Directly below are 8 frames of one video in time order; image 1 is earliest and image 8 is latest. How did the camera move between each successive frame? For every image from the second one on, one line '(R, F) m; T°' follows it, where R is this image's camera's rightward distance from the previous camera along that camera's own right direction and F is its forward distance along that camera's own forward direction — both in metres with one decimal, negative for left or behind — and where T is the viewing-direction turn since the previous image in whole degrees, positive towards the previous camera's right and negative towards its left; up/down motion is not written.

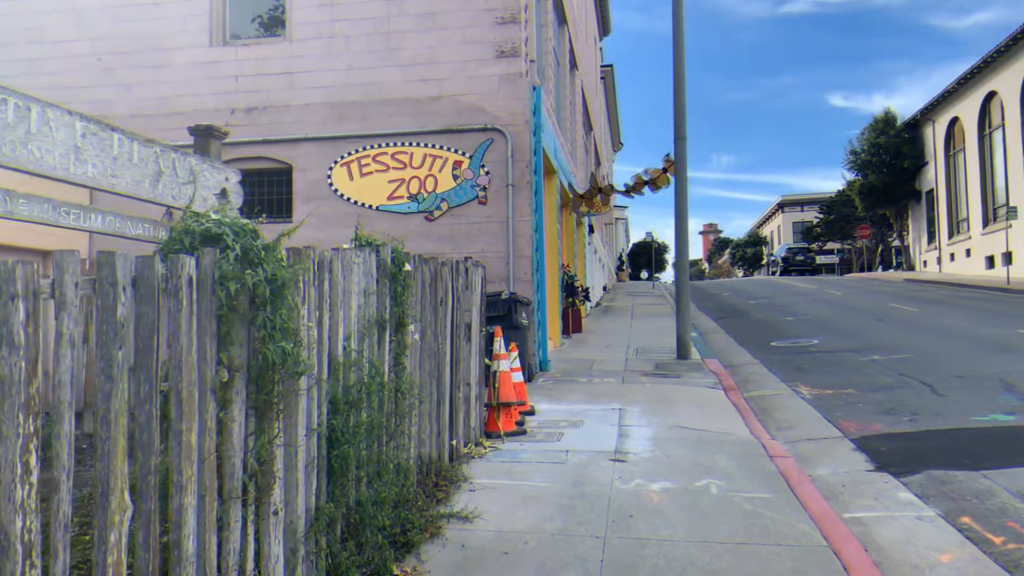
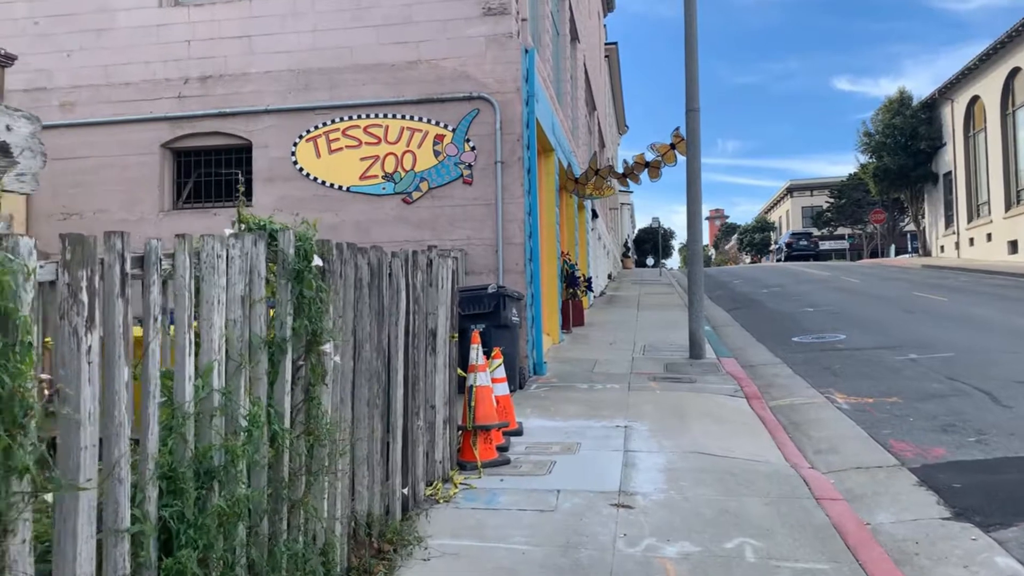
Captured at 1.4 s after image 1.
(+0.2, +1.3) m; 0°
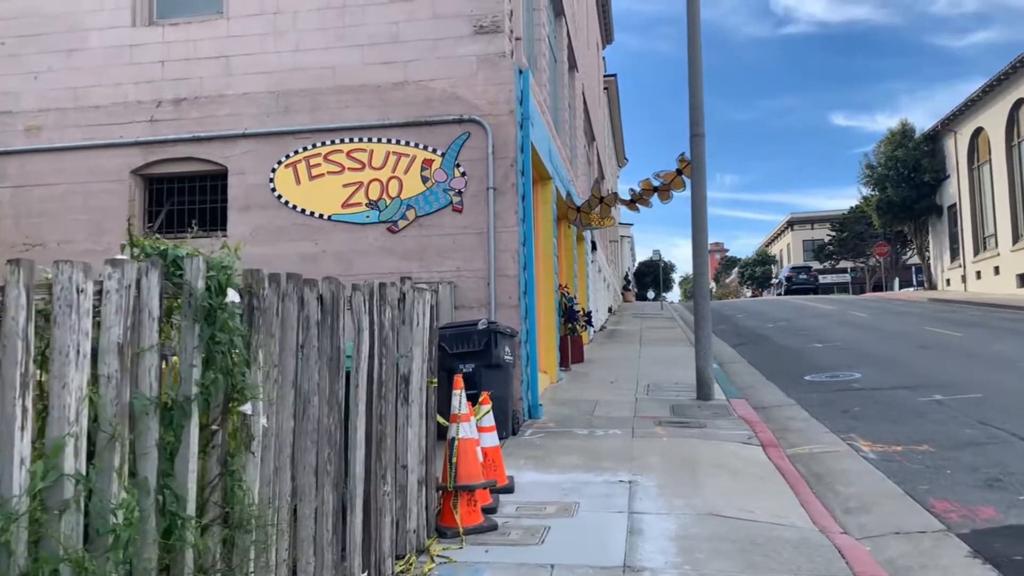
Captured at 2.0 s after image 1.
(+0.1, +0.7) m; 0°
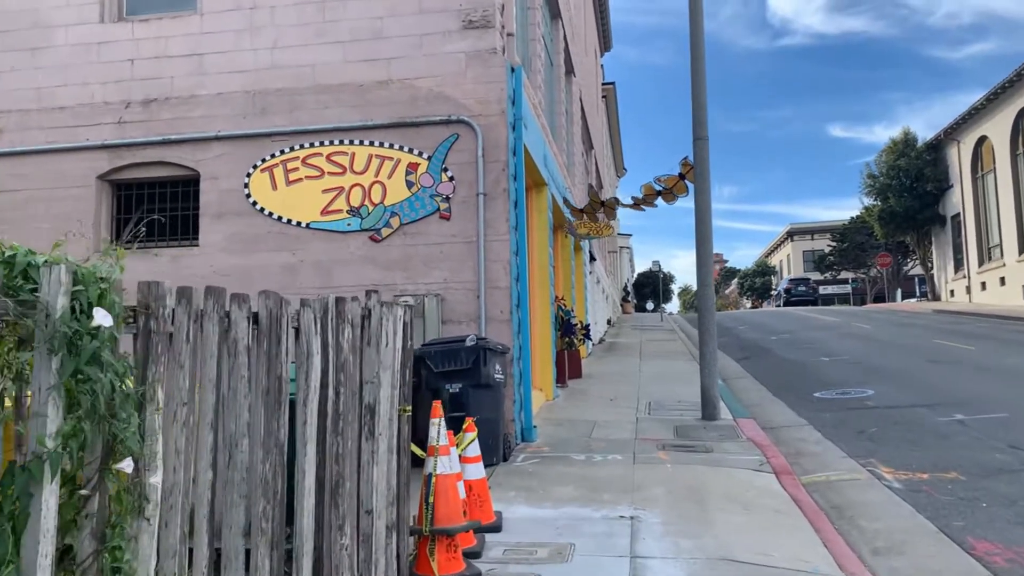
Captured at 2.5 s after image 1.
(+0.1, +0.6) m; 0°
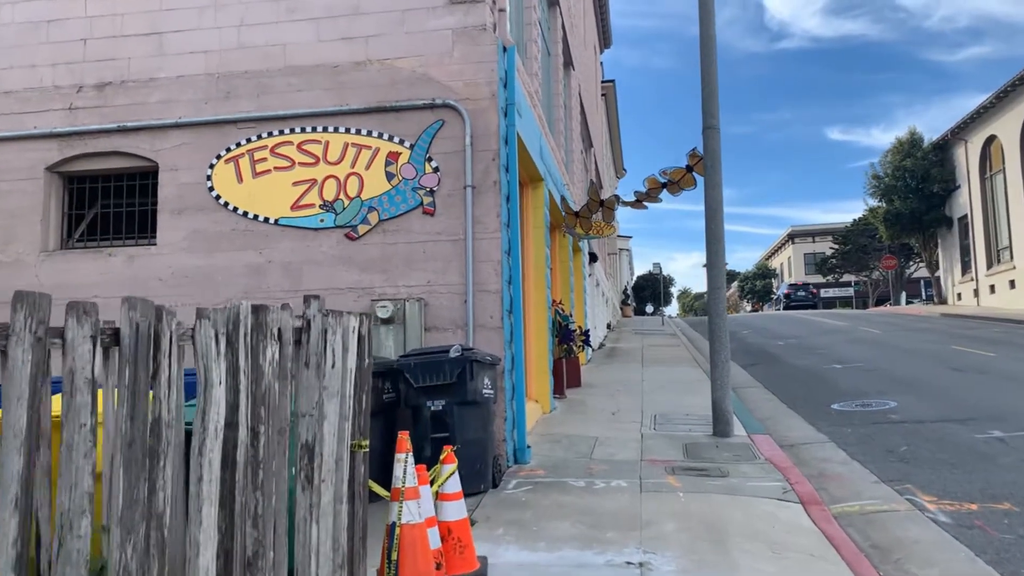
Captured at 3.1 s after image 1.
(+0.1, +0.8) m; 0°
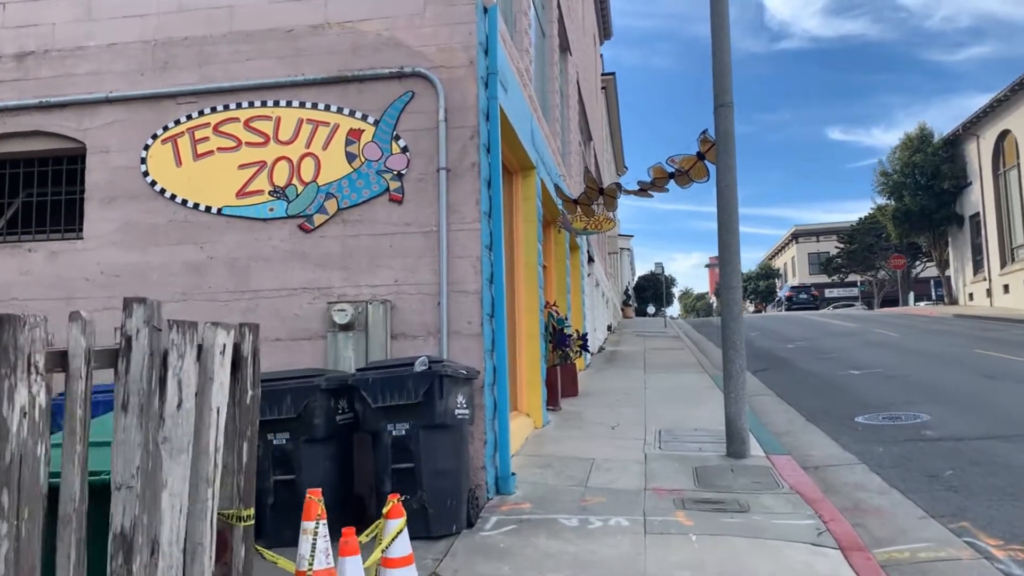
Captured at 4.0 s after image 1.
(+0.1, +1.0) m; 0°
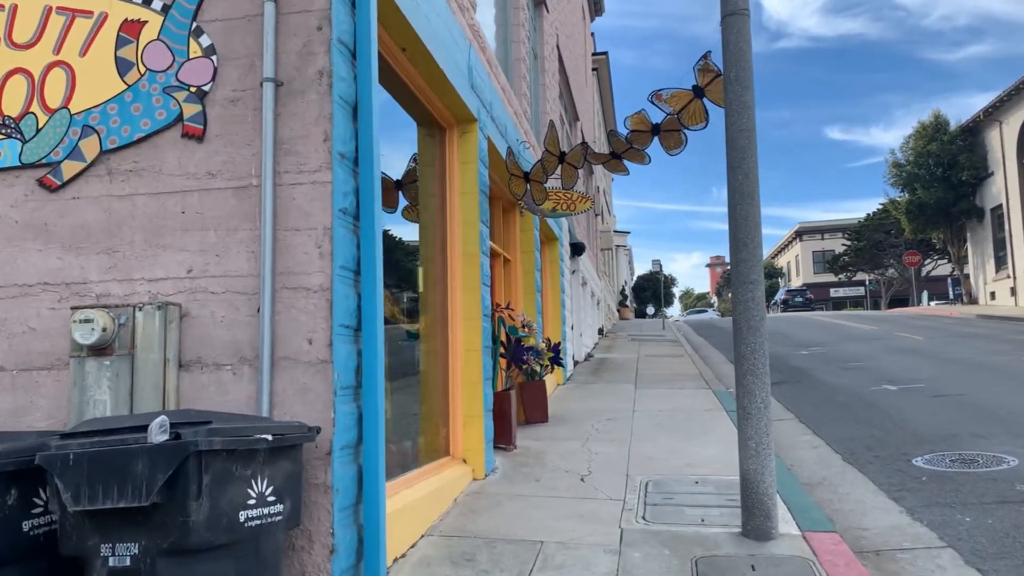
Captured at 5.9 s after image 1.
(+0.5, +2.5) m; 0°
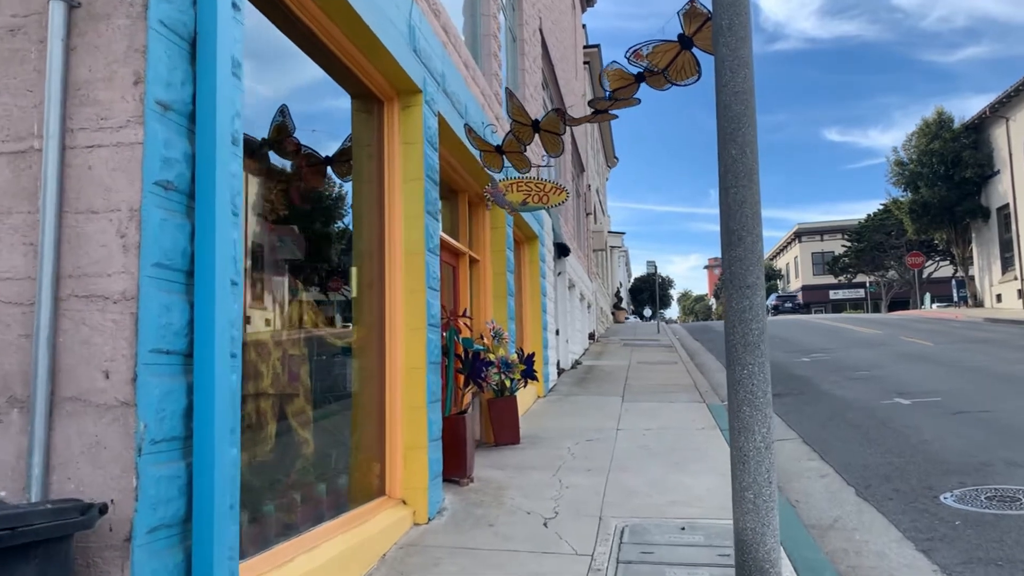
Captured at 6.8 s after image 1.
(+0.3, +1.1) m; 0°
